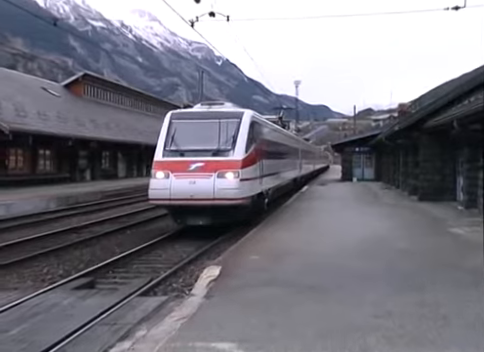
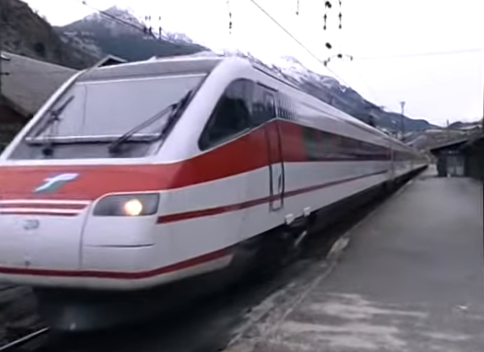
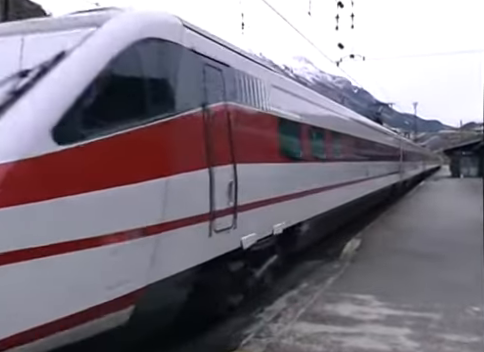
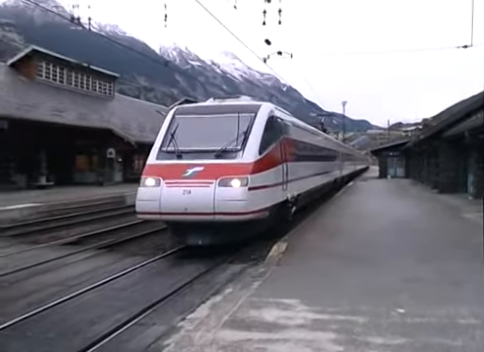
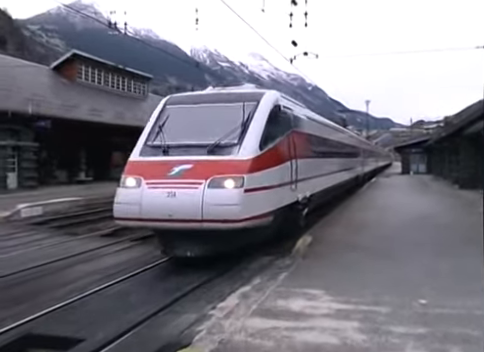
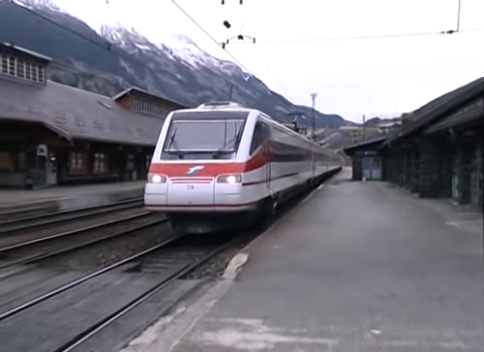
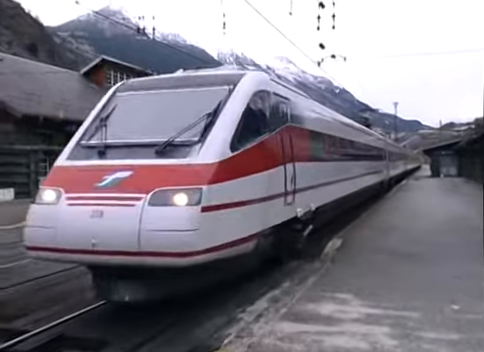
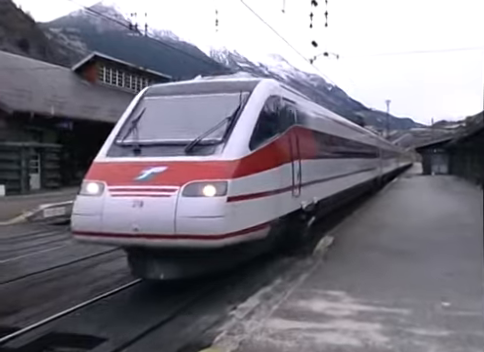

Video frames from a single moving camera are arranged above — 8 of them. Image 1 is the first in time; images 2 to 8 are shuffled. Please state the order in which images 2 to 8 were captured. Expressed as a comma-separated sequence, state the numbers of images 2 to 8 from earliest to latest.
6, 4, 5, 8, 7, 2, 3
